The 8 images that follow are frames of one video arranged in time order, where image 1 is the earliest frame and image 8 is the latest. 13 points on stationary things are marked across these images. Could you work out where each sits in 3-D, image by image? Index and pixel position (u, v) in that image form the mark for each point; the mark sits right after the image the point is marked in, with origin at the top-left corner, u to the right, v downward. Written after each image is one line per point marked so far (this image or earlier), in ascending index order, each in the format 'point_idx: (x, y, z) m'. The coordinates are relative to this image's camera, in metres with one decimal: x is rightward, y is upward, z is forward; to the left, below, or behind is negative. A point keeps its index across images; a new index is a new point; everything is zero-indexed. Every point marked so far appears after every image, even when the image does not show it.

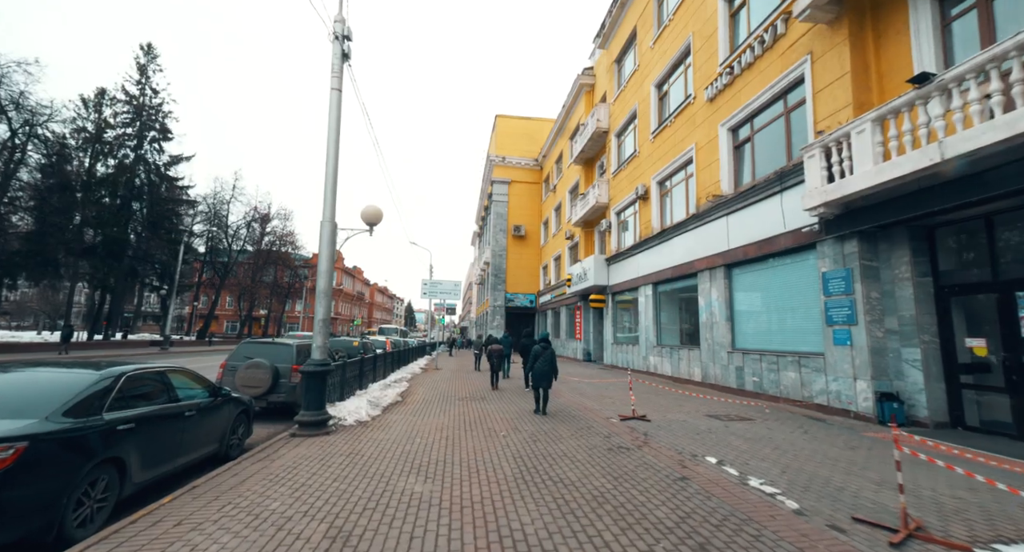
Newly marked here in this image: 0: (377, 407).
0: (-3.2, -3.1, +10.3) m
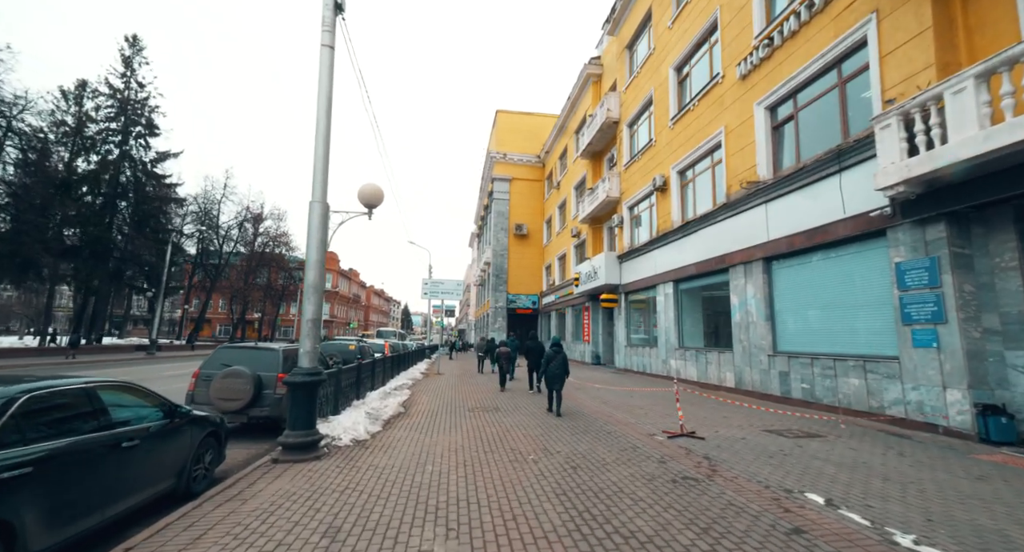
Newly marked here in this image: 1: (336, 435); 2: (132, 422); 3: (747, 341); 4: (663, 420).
0: (-2.8, -3.0, +9.0) m
1: (-3.0, -2.7, +7.3) m
2: (-3.9, -1.5, +4.4) m
3: (+6.5, -1.8, +11.9) m
4: (+2.9, -2.8, +8.1) m
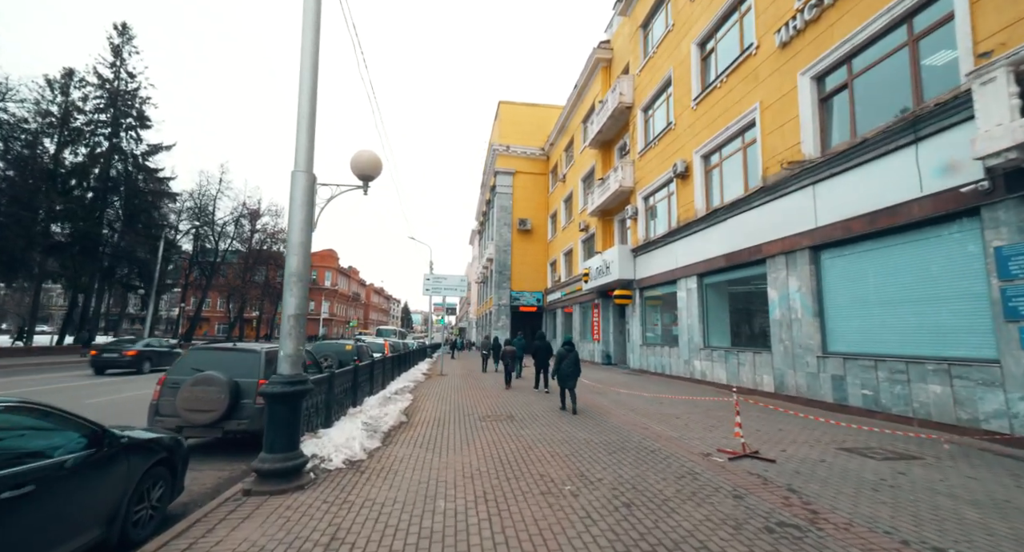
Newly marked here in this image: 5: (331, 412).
0: (-2.5, -2.8, +7.7) m
1: (-2.6, -2.5, +6.1) m
2: (-3.6, -1.3, +3.2) m
3: (+6.9, -1.6, +10.6) m
4: (+3.2, -2.6, +6.9) m
5: (-3.3, -2.5, +7.9) m
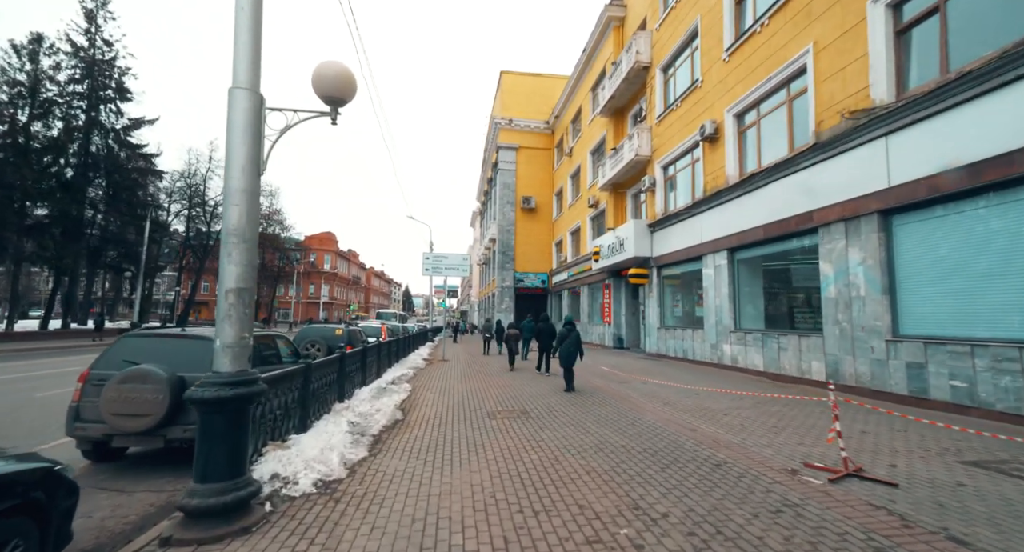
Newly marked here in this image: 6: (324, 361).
0: (-2.2, -2.4, +6.3) m
1: (-2.4, -2.1, +4.6) m
2: (-3.3, -1.1, +1.7) m
3: (+7.1, -1.0, +9.1) m
4: (+3.5, -2.1, +5.4) m
5: (-3.1, -2.0, +6.4) m
6: (-3.3, -1.5, +7.5) m
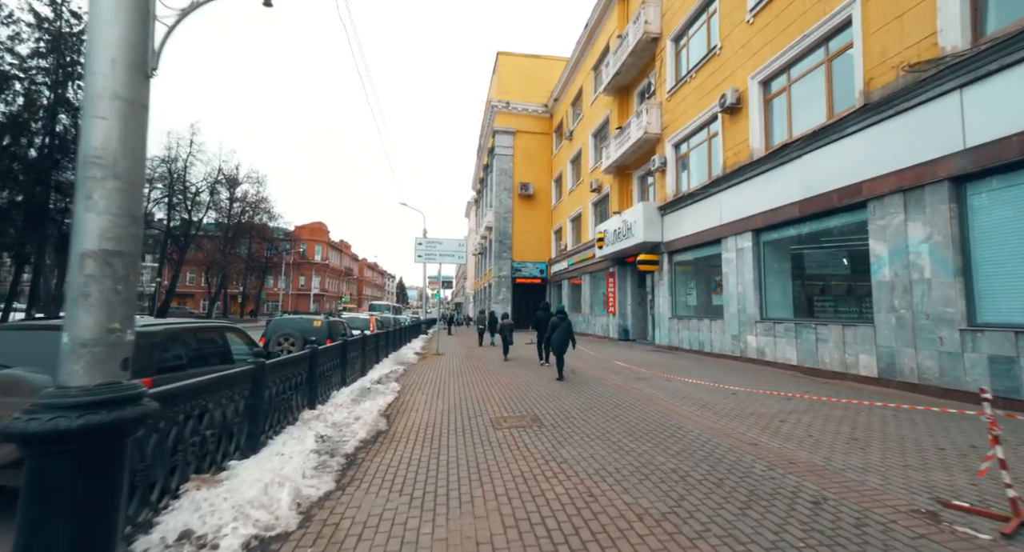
0: (-2.1, -2.1, +4.9) m
1: (-2.2, -1.9, +3.2) m
2: (-3.1, -0.9, +0.2) m
3: (+7.3, -0.6, +7.8) m
4: (+3.7, -1.8, +4.1) m
5: (-2.9, -1.7, +5.0) m
6: (-3.2, -1.2, +6.0) m
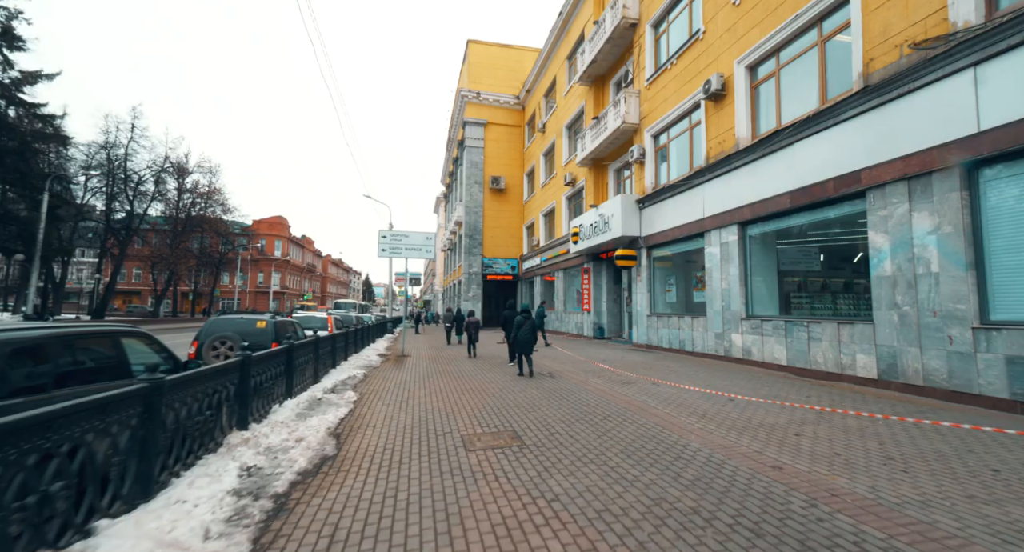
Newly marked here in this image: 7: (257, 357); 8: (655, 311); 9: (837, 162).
0: (-2.3, -2.0, +3.7) m
1: (-2.3, -1.8, +2.0) m
2: (-3.0, -0.8, -1.0) m
3: (+6.8, -0.5, +7.2) m
4: (+3.5, -1.8, +3.3) m
5: (-3.1, -1.6, +3.7) m
6: (-3.4, -1.1, +4.8) m
7: (-3.9, -1.2, +6.6) m
8: (+5.2, -1.3, +15.7) m
9: (+6.6, +2.3, +8.7) m
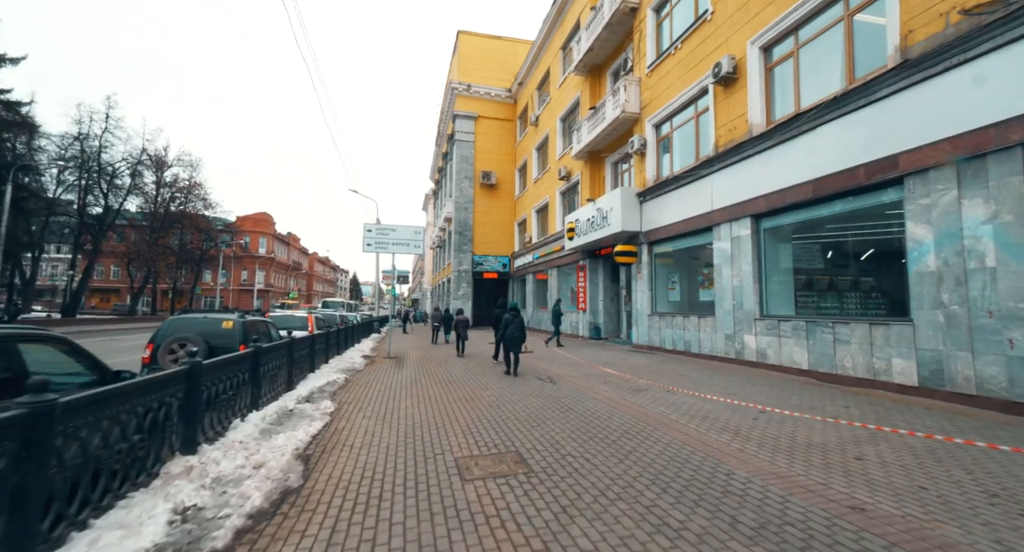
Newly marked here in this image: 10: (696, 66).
0: (-2.2, -1.9, +2.7) m
1: (-2.2, -1.7, +1.0) m
2: (-2.8, -0.7, -2.1) m
3: (+6.8, -0.5, +6.4) m
4: (+3.6, -1.7, +2.4) m
5: (-3.0, -1.5, +2.7) m
6: (-3.4, -1.0, +3.7) m
7: (-3.9, -1.1, +5.6) m
8: (+5.0, -1.2, +14.9) m
9: (+6.6, +2.4, +7.9) m
10: (+5.6, +6.4, +13.2) m
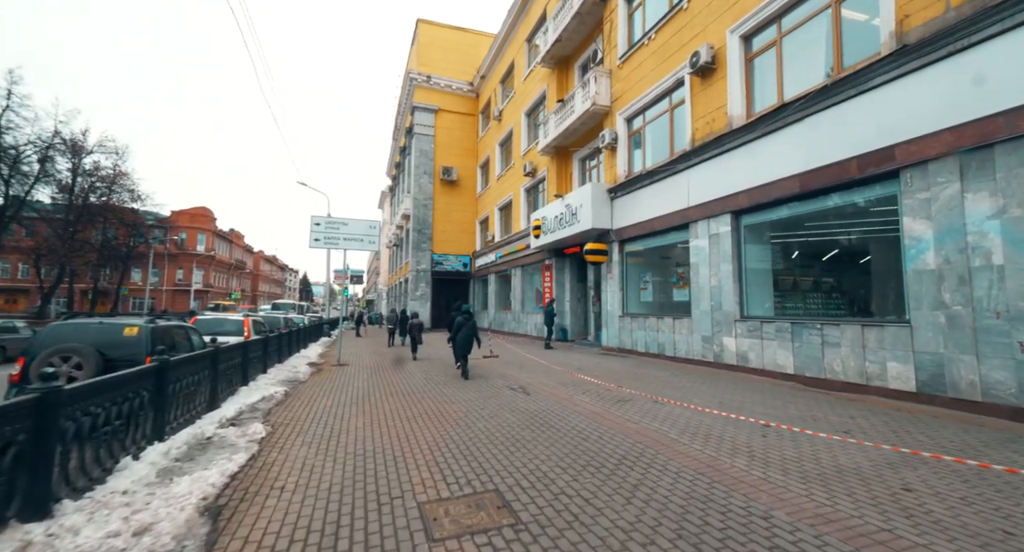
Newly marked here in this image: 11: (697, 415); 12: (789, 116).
0: (-2.1, -1.8, +1.4) m
1: (-1.9, -1.6, -0.3) m
2: (-2.2, -0.6, -3.3) m
3: (+6.5, -0.4, +6.1) m
4: (+3.7, -1.6, +1.7) m
5: (-3.0, -1.5, +1.4) m
6: (-3.4, -0.9, +2.3) m
7: (-4.1, -1.1, +4.1) m
8: (+3.9, -1.2, +14.3) m
9: (+6.1, +2.4, +7.5) m
10: (+4.7, +6.4, +12.6) m
11: (+2.7, -2.0, +6.4) m
12: (+5.7, +3.3, +8.9) m
